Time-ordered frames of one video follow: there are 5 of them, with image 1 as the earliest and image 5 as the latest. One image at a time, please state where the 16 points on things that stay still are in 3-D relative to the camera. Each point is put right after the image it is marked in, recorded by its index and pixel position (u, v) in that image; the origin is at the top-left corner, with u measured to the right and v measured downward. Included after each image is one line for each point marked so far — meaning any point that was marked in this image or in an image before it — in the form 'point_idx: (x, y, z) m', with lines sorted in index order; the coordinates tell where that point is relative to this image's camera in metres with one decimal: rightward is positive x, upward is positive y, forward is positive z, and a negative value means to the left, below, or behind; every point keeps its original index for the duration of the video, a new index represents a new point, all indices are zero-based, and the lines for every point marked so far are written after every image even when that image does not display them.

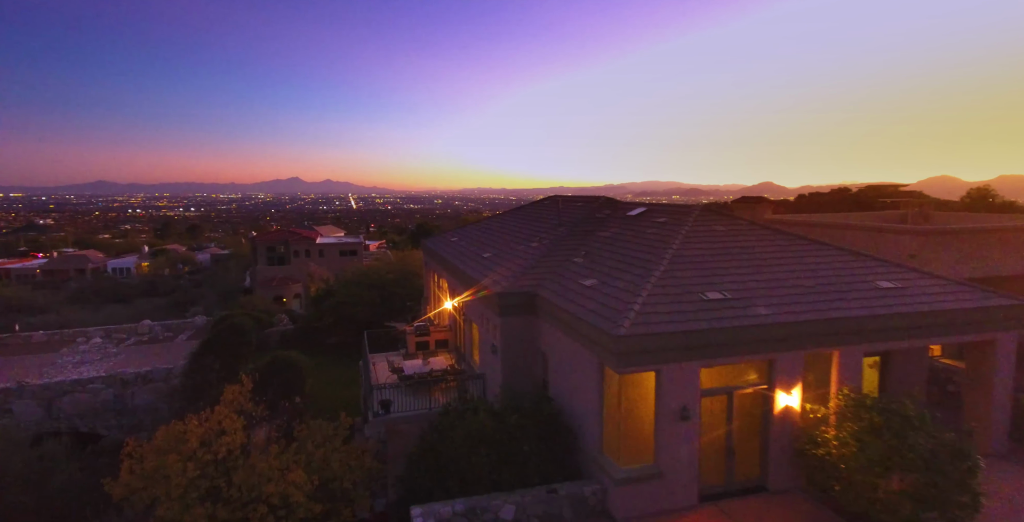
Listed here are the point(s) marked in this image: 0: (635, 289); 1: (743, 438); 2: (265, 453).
0: (+1.8, -0.4, +8.1) m
1: (+3.3, -2.5, +7.7) m
2: (-3.4, -2.7, +7.6) m
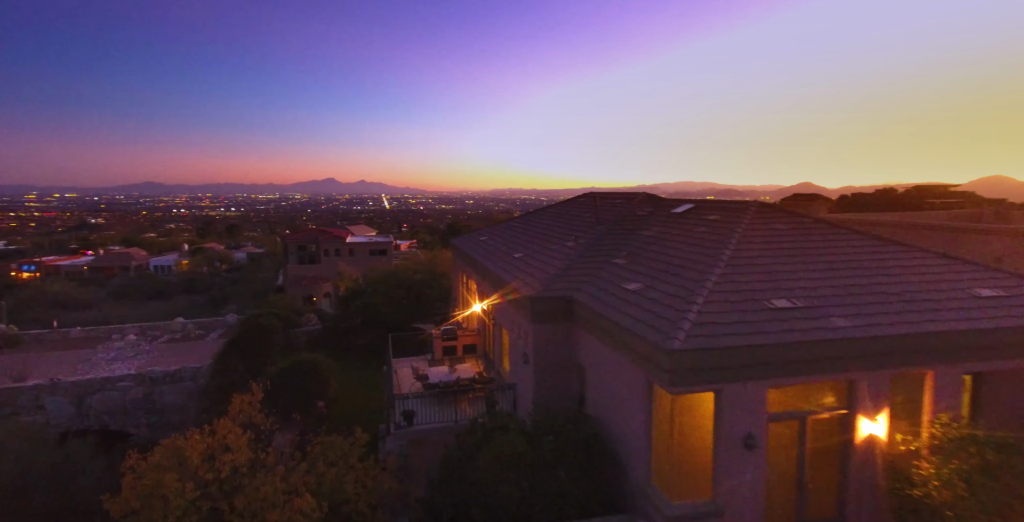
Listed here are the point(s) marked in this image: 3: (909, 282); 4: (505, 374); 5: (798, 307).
0: (+2.3, -0.4, +7.1) m
1: (+3.7, -2.5, +6.6) m
2: (-3.0, -2.7, +6.9) m
3: (+5.4, -0.3, +7.5) m
4: (-0.1, -2.4, +11.8) m
5: (+3.5, -0.6, +6.8) m
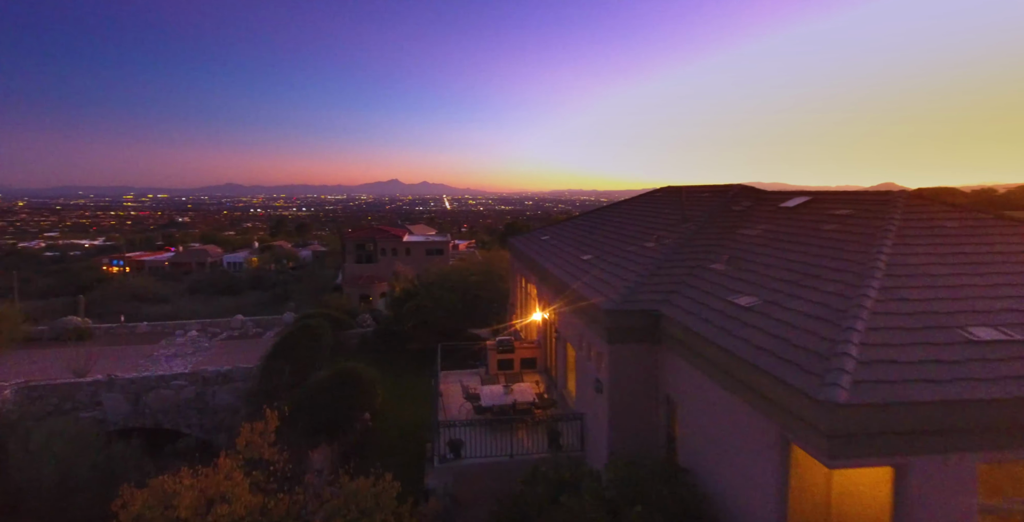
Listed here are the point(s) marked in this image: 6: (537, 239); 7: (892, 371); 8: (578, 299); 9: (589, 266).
0: (+3.0, -0.5, +5.1) m
1: (+4.3, -2.6, +4.4) m
2: (-2.3, -2.7, +5.4) m
3: (+6.2, -0.4, +5.1) m
4: (+1.1, -2.5, +10.0) m
5: (+4.2, -0.7, +4.6) m
6: (+0.7, +0.6, +15.7) m
7: (+3.0, -0.9, +4.3) m
8: (+1.1, -0.6, +9.0) m
9: (+1.4, -0.1, +10.2) m
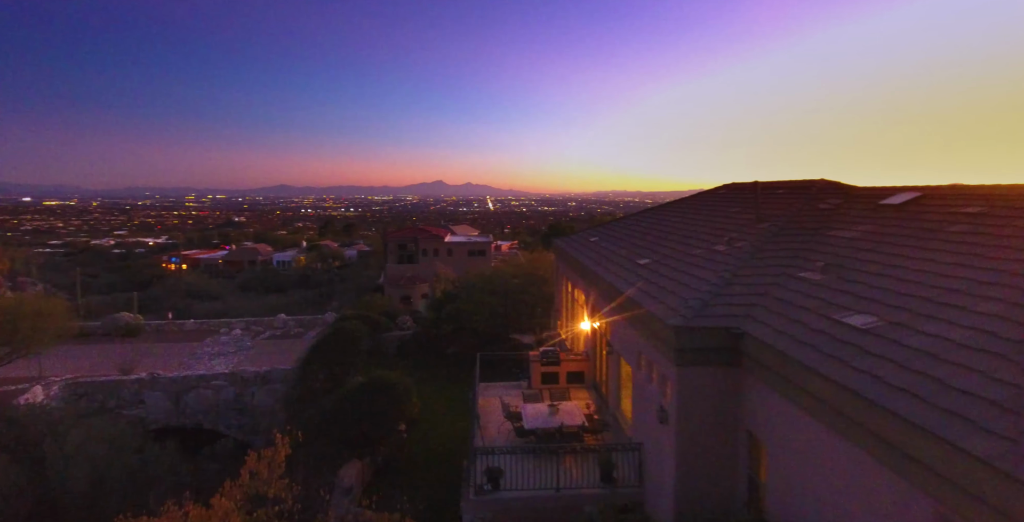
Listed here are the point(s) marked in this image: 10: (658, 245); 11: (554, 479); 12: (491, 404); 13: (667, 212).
0: (+3.4, -0.6, +3.7) m
1: (+4.6, -2.7, +3.0) m
2: (-1.9, -2.7, +4.4) m
3: (+6.5, -0.5, +3.5) m
4: (+1.8, -2.6, +8.8) m
5: (+4.5, -0.8, +3.2) m
6: (+1.9, +0.6, +14.5) m
7: (+3.3, -0.9, +2.9) m
8: (+1.8, -0.7, +7.8) m
9: (+2.2, -0.2, +8.9) m
10: (+2.7, +0.3, +10.2) m
11: (+0.6, -3.0, +7.6) m
12: (-0.4, -2.7, +10.6) m
13: (+3.8, +1.2, +13.5) m
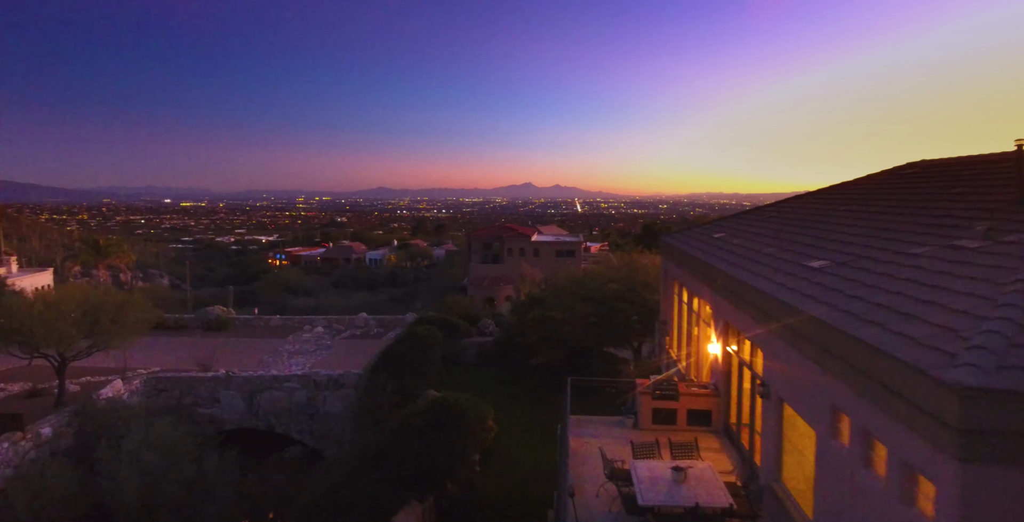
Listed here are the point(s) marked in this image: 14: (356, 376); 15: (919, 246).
0: (+3.8, -0.6, +0.6) m
1: (+4.9, -2.8, -0.3) m
2: (-1.4, -2.6, +2.1) m
3: (+6.9, -0.6, -0.1) m
4: (+3.0, -2.6, +5.9) m
5: (+4.8, -0.8, -0.1) m
6: (+4.1, +0.5, +11.5) m
7: (+3.5, -0.9, -0.2) m
8: (+2.8, -0.7, +4.9) m
9: (+3.4, -0.2, +5.9) m
10: (+4.2, +0.3, +7.1) m
11: (+1.6, -3.0, +4.8) m
12: (+1.1, -2.7, +7.9) m
13: (+5.8, +1.1, +10.2) m
14: (-5.4, -4.0, +18.9) m
15: (+4.1, +0.1, +5.6) m
